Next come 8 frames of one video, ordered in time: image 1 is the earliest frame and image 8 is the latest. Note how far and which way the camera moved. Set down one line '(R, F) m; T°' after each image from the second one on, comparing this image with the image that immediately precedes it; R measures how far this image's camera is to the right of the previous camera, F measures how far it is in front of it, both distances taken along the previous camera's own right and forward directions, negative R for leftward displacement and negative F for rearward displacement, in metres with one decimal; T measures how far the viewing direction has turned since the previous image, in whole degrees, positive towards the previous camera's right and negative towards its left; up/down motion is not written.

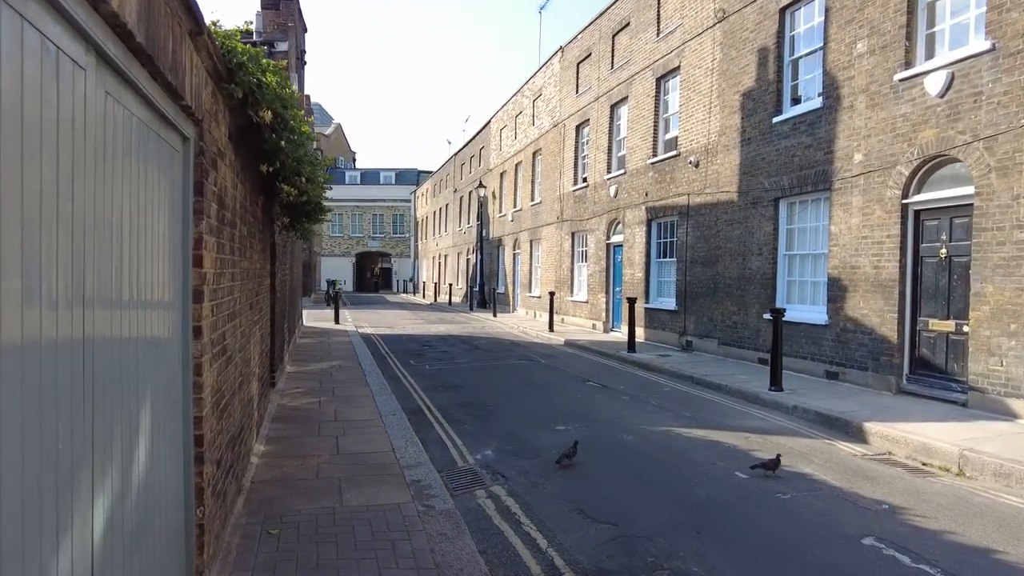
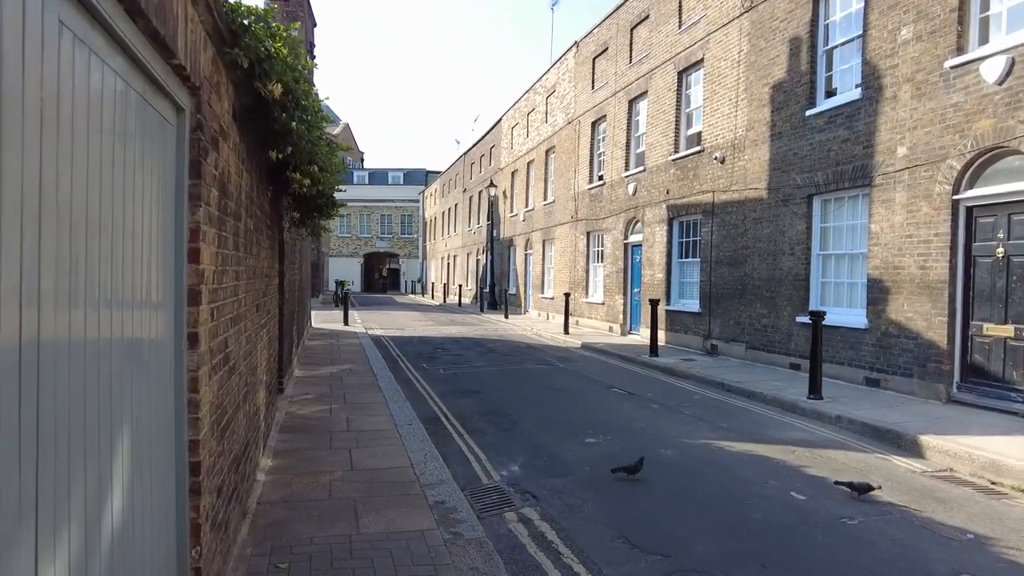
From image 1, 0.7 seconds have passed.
(-0.2, +0.5) m; -1°
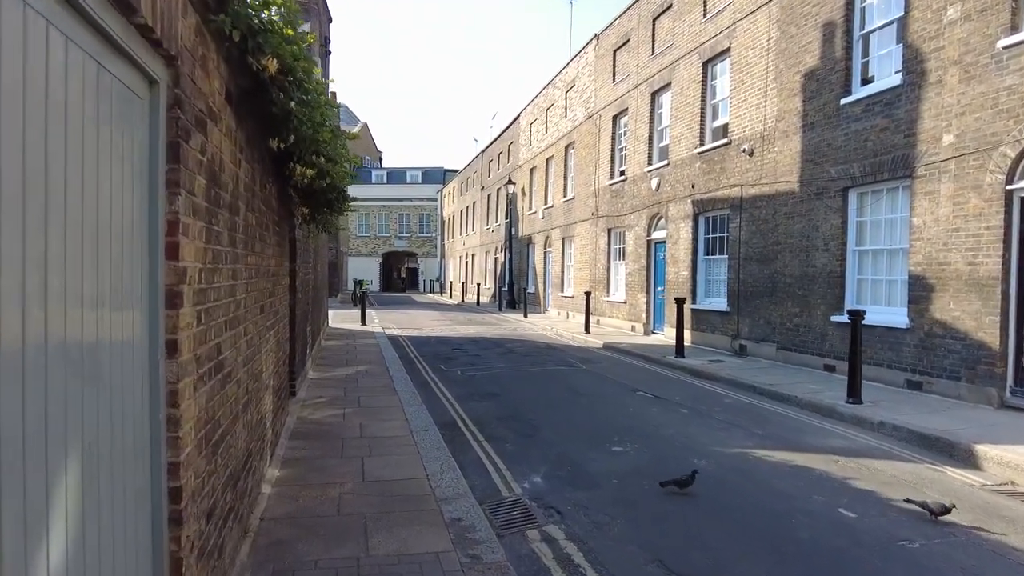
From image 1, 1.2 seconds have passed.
(0.0, +0.4) m; -2°
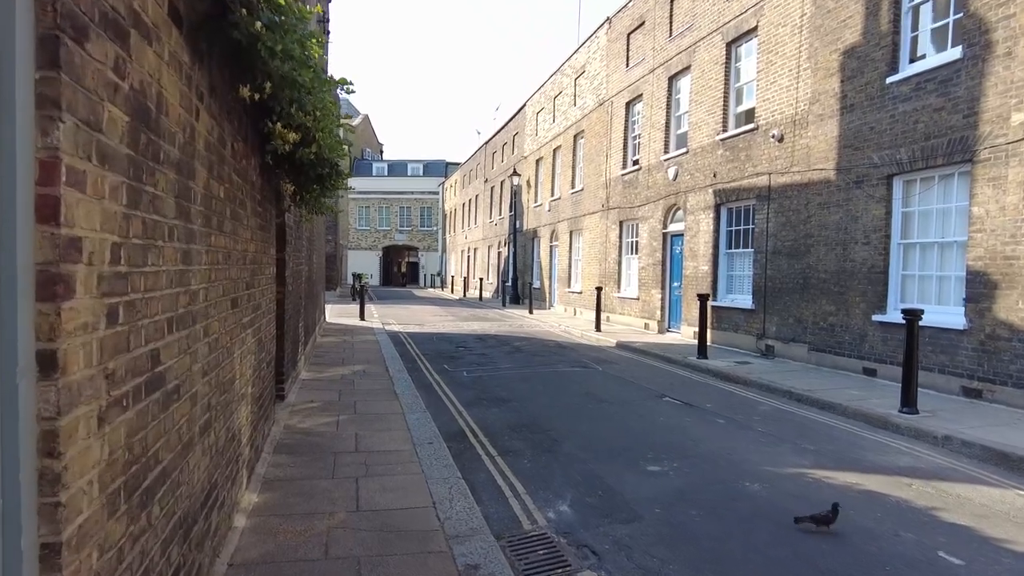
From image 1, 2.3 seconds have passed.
(-0.2, +0.9) m; 0°
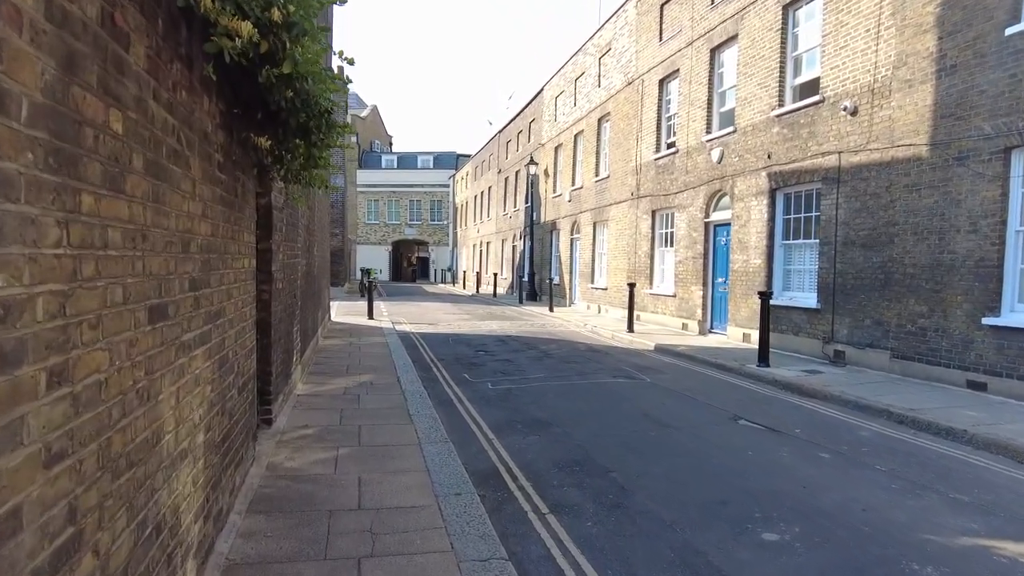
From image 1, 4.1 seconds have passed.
(-0.3, +1.6) m; -1°
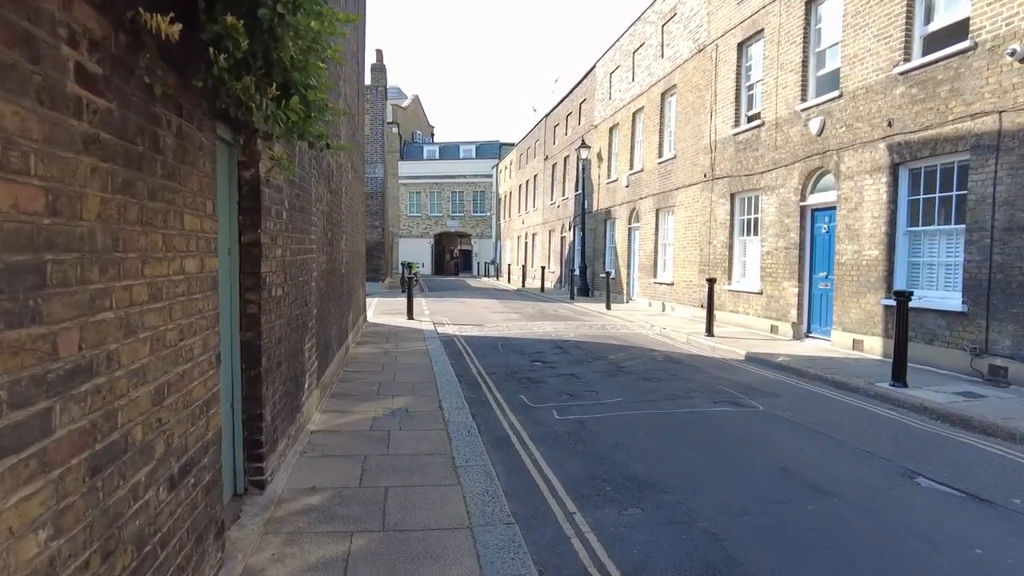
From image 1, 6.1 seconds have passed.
(-0.3, +1.9) m; -4°
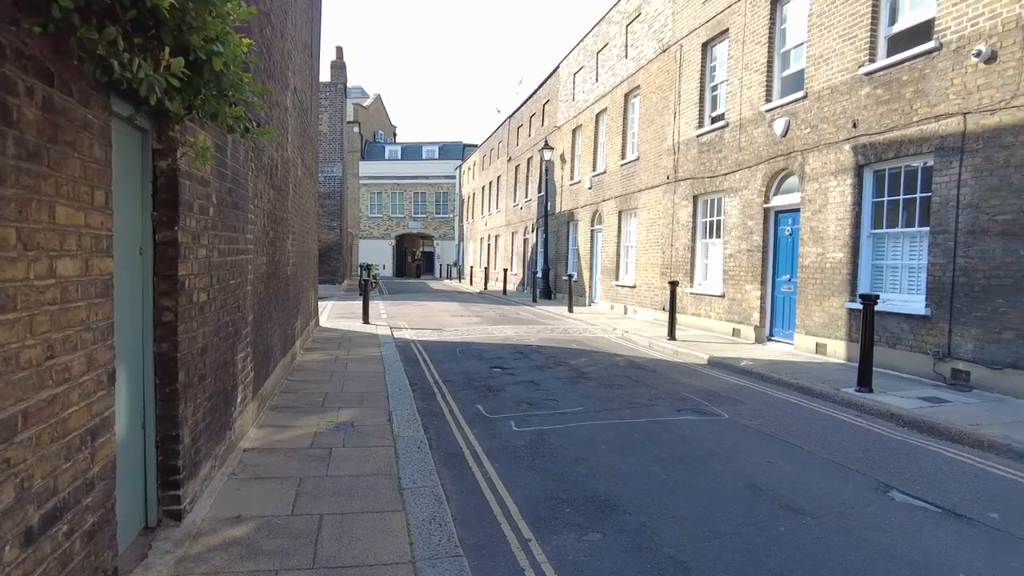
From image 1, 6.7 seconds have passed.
(+0.1, +0.4) m; +3°
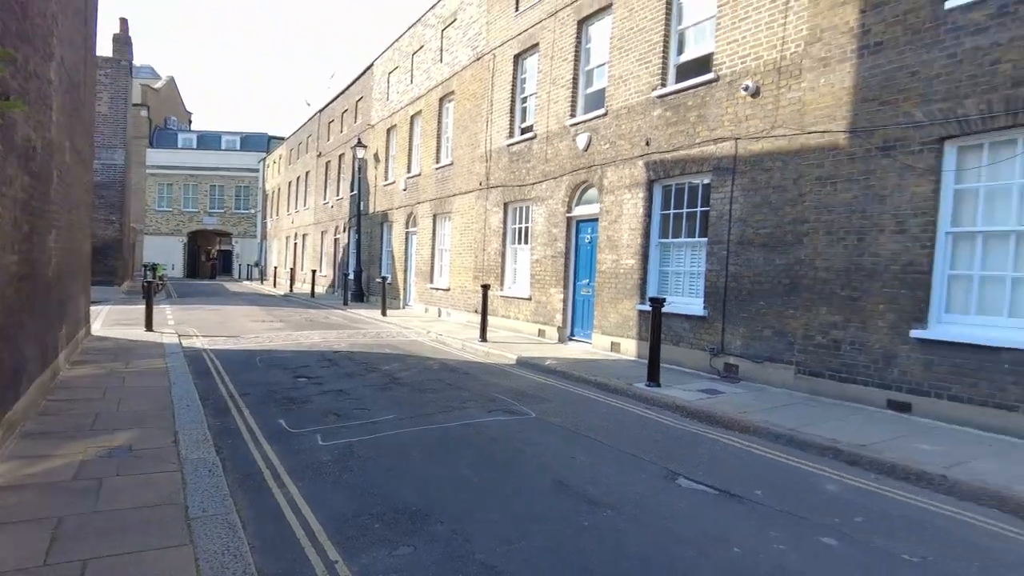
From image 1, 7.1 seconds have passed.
(0.0, +0.1) m; +16°
